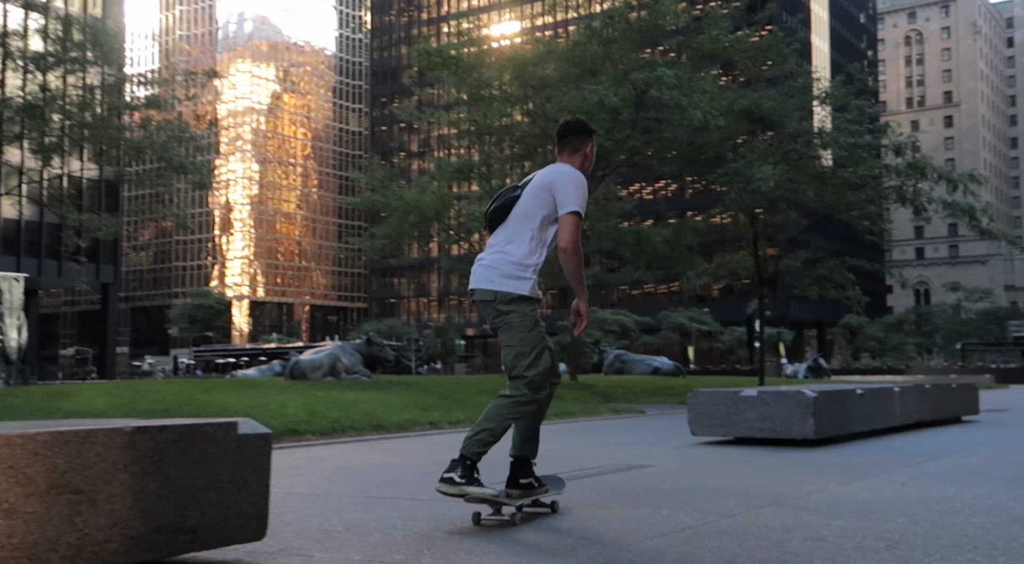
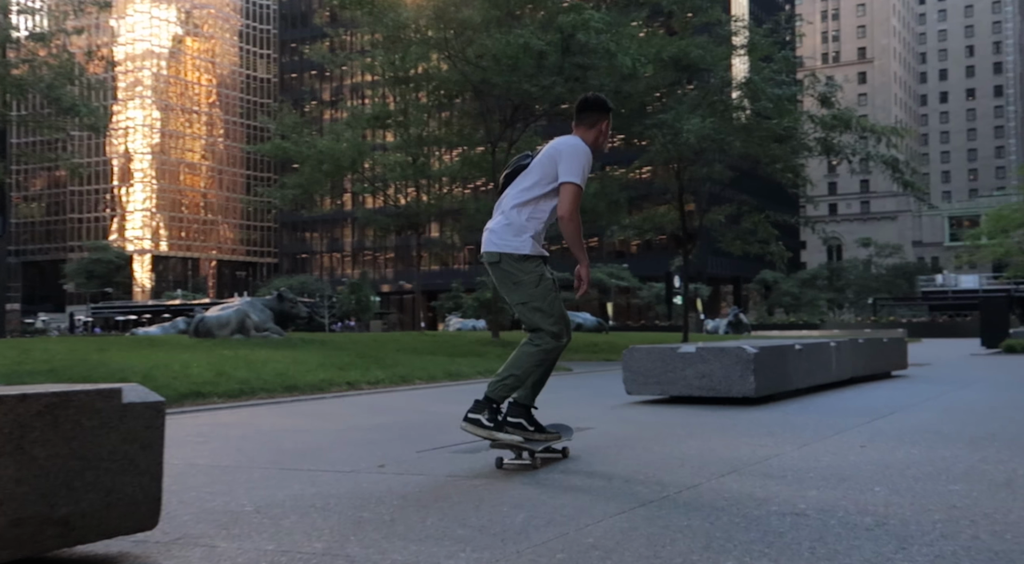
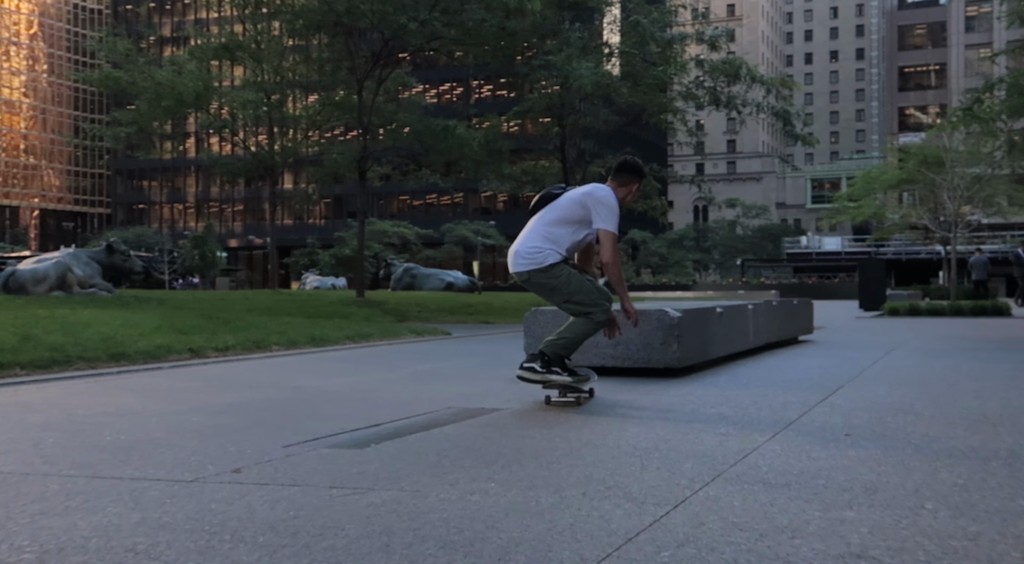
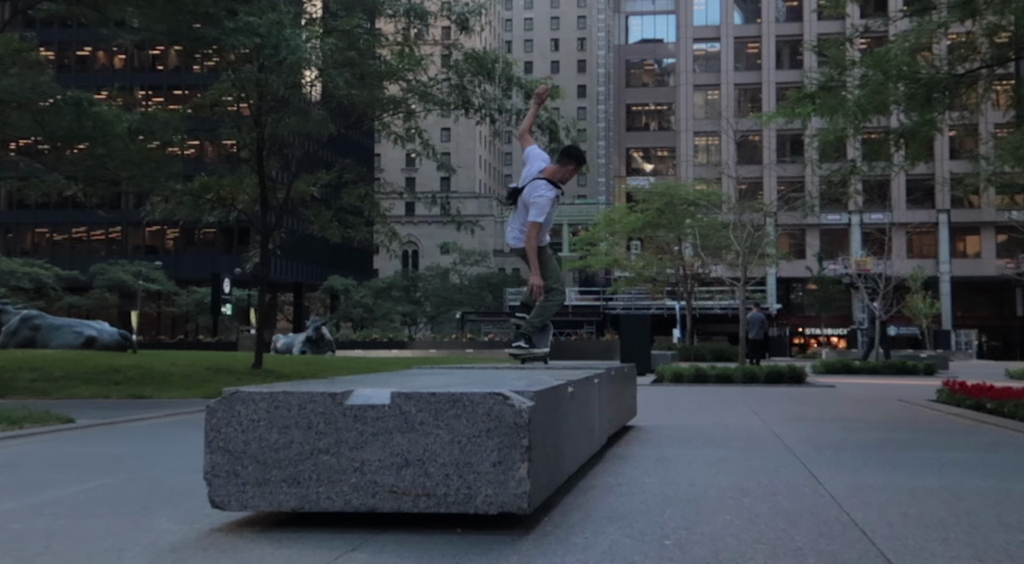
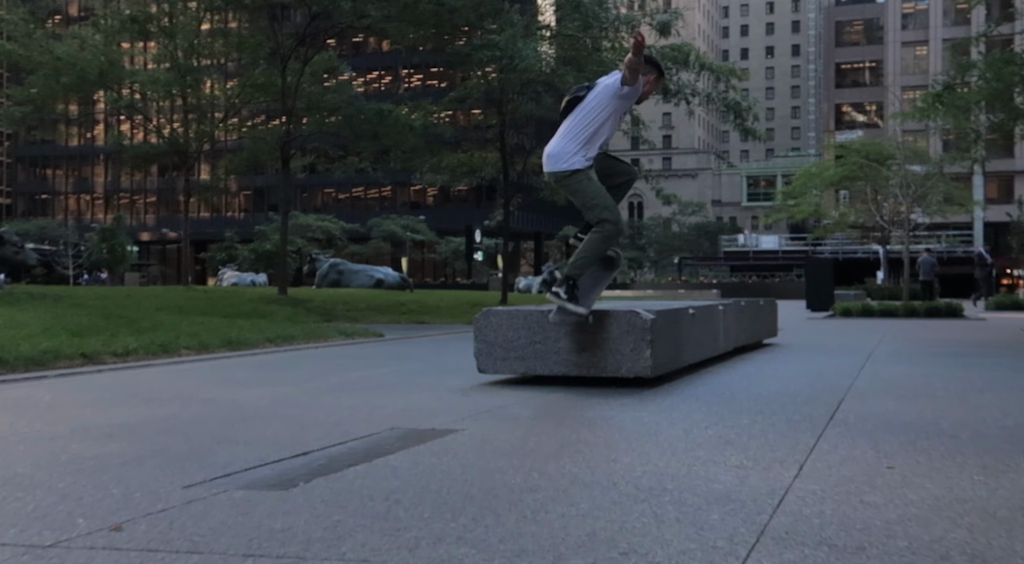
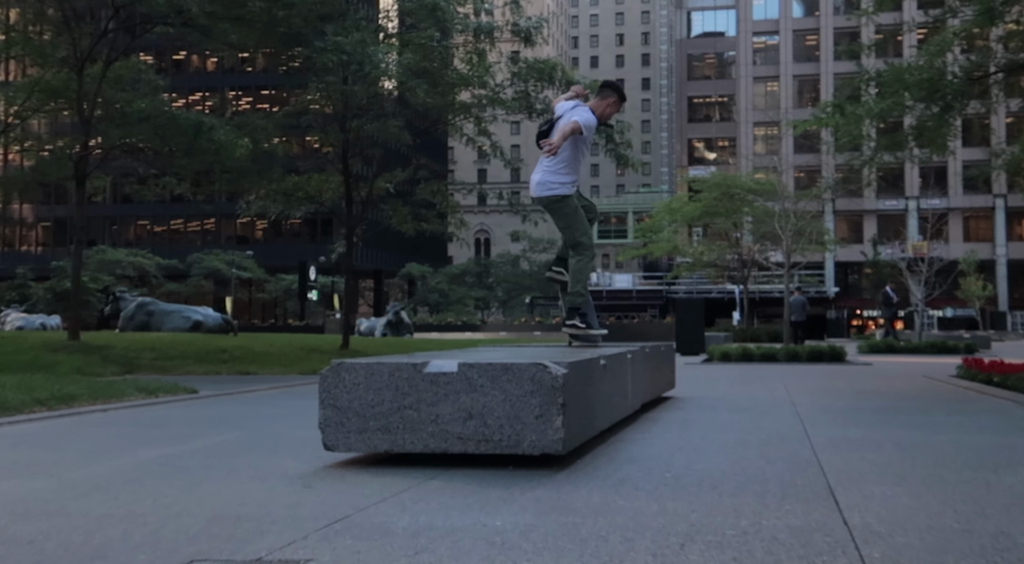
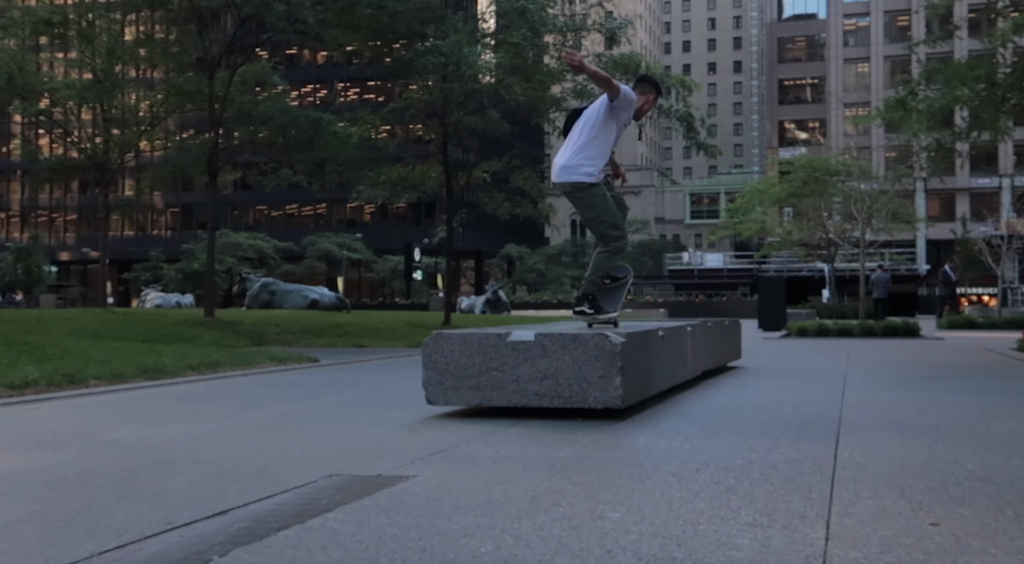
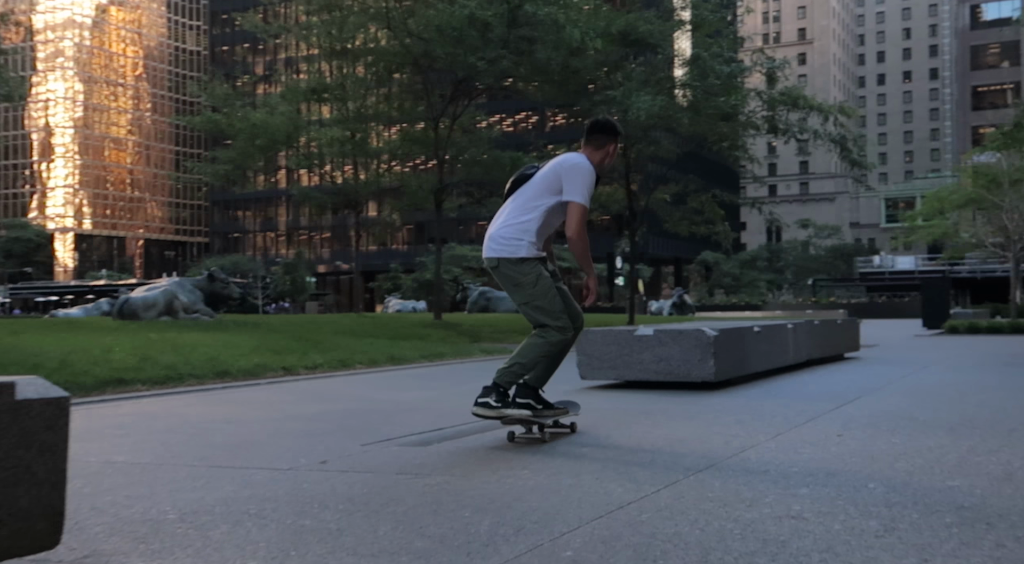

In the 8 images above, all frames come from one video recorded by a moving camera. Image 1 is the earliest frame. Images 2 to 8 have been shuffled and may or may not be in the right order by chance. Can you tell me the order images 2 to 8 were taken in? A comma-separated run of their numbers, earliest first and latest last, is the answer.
2, 8, 3, 5, 7, 6, 4
